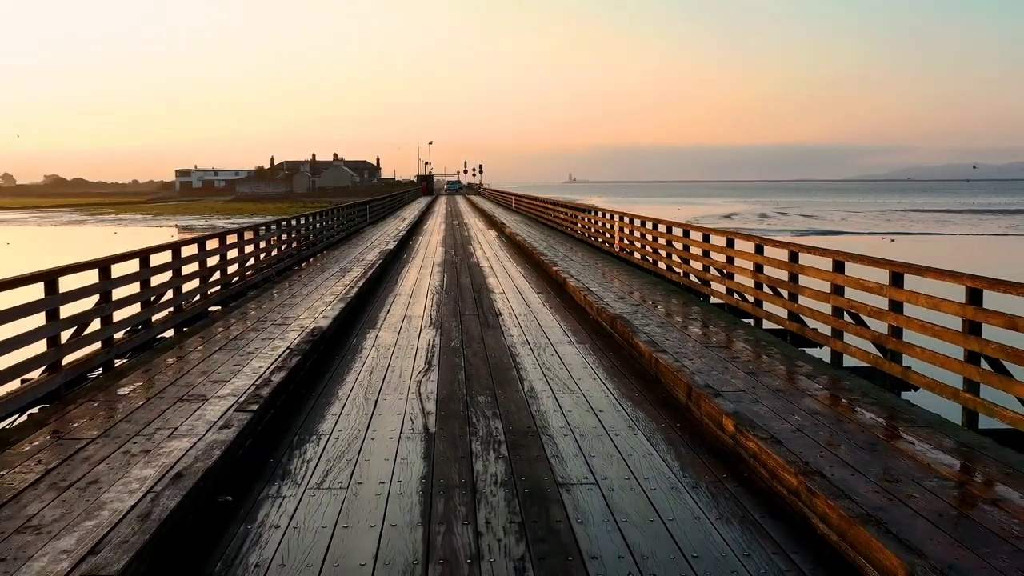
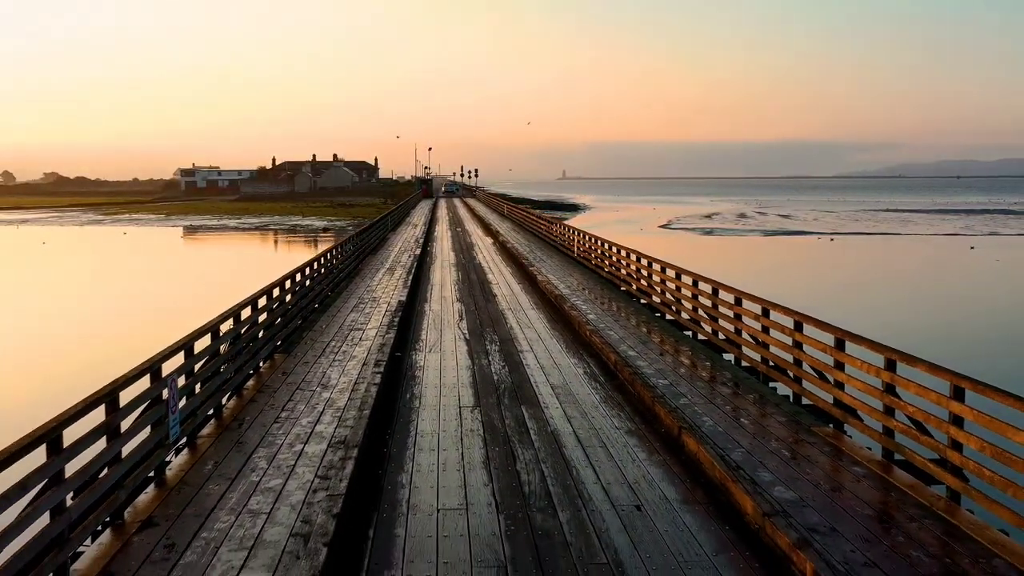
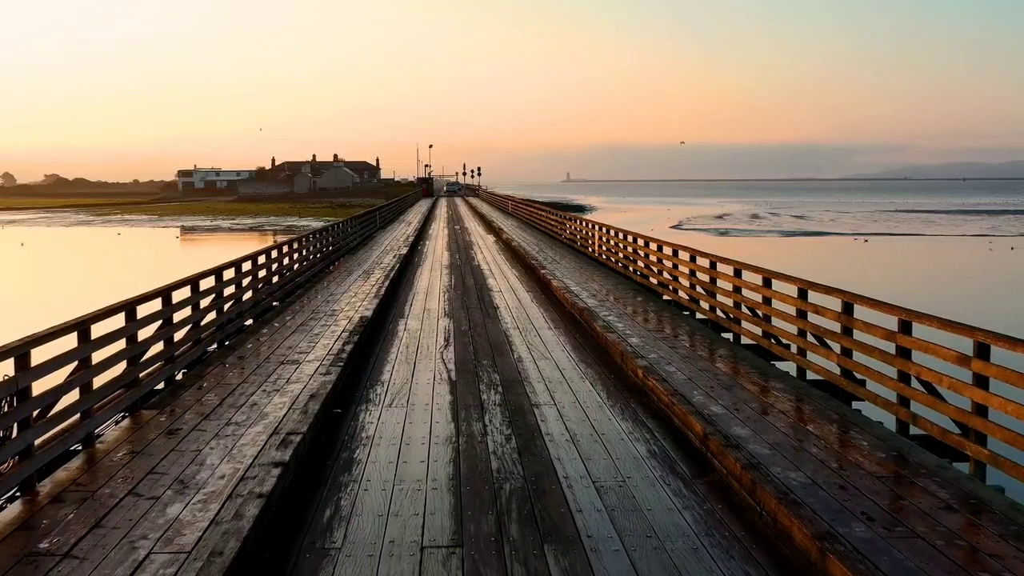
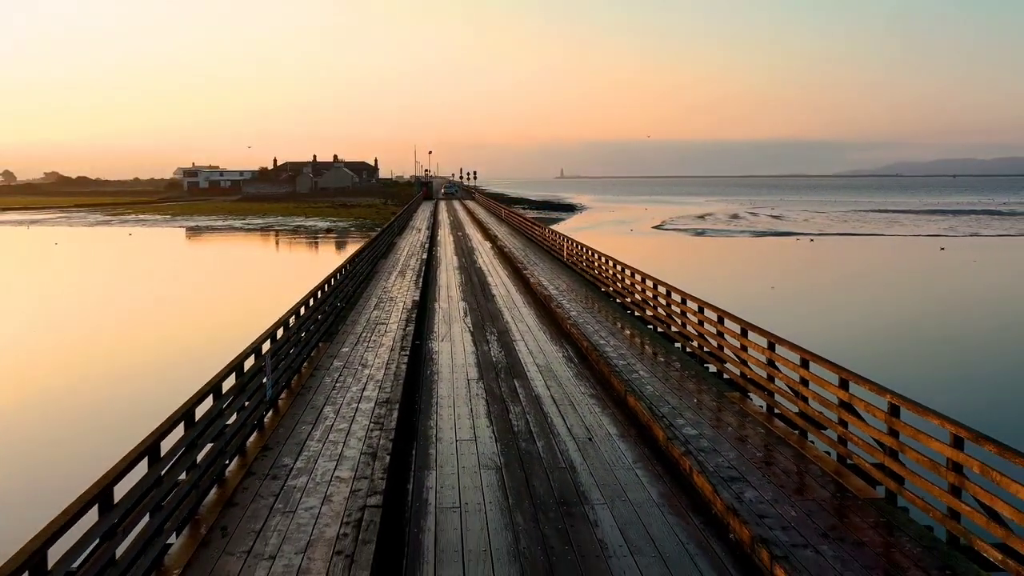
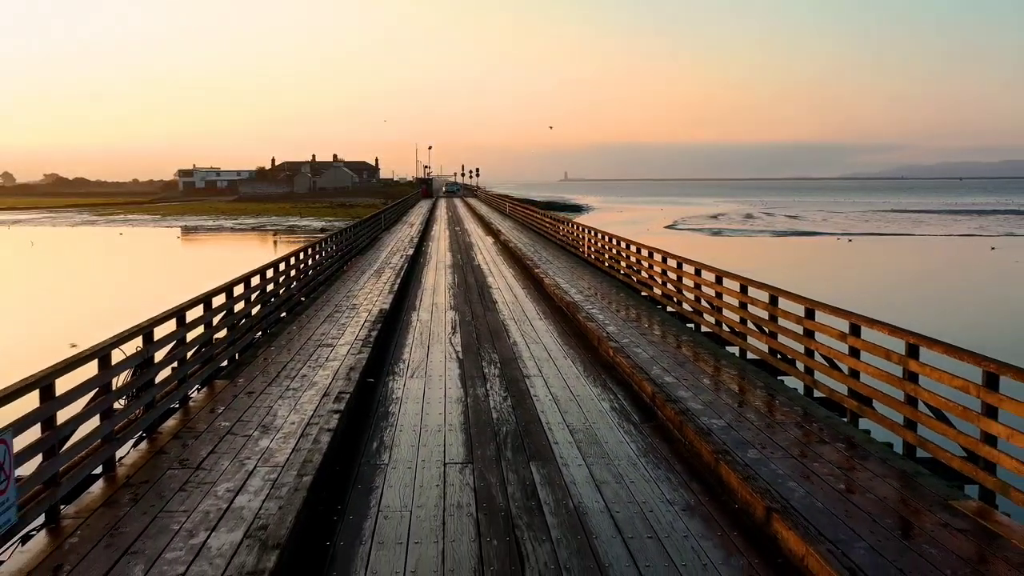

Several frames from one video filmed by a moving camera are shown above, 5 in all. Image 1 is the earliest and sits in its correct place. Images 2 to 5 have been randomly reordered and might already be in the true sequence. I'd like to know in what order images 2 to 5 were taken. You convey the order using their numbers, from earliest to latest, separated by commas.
3, 5, 2, 4
